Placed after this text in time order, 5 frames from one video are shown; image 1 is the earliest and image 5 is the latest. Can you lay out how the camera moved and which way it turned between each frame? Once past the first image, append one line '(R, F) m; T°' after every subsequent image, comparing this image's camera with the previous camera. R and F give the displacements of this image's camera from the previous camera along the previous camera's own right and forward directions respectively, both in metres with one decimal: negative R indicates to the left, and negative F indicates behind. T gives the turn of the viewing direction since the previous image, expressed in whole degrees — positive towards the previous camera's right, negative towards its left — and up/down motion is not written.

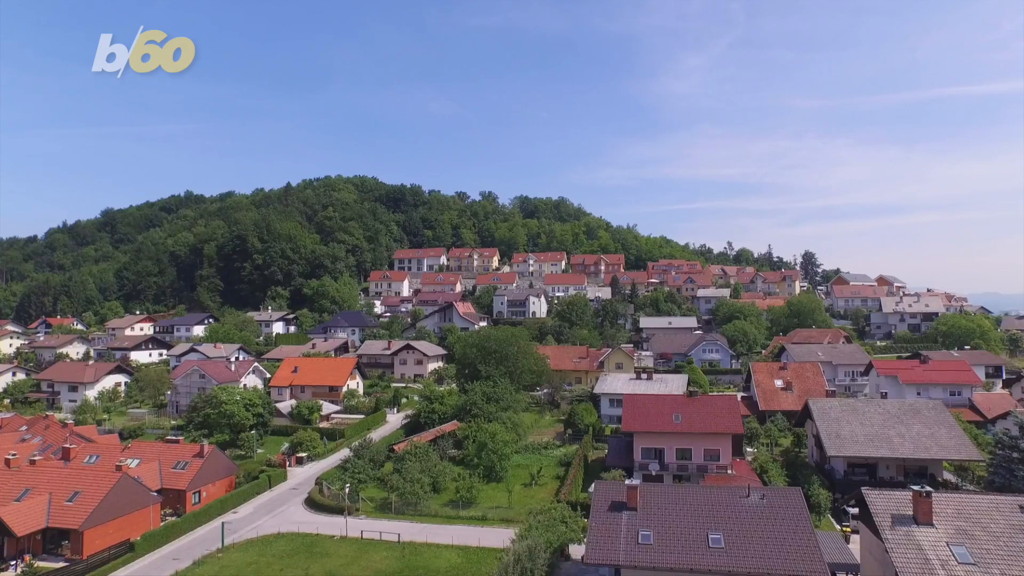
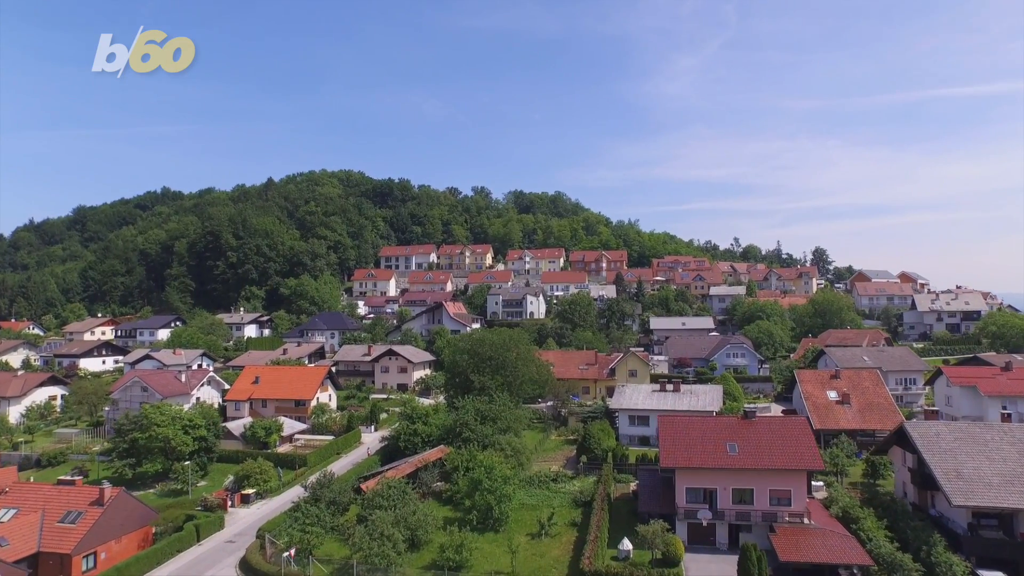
(-0.2, +5.1) m; +1°
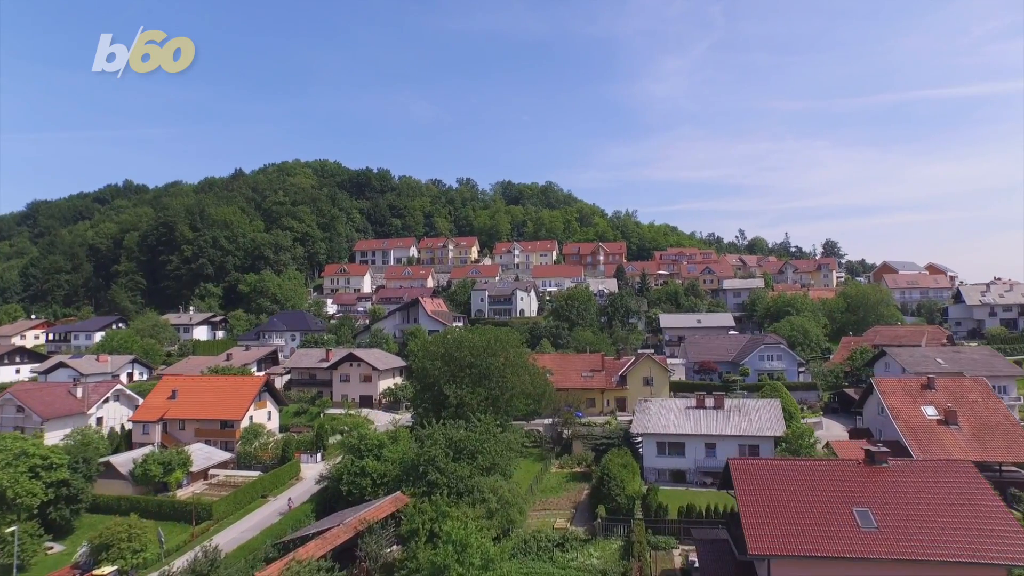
(+0.1, +6.5) m; +1°
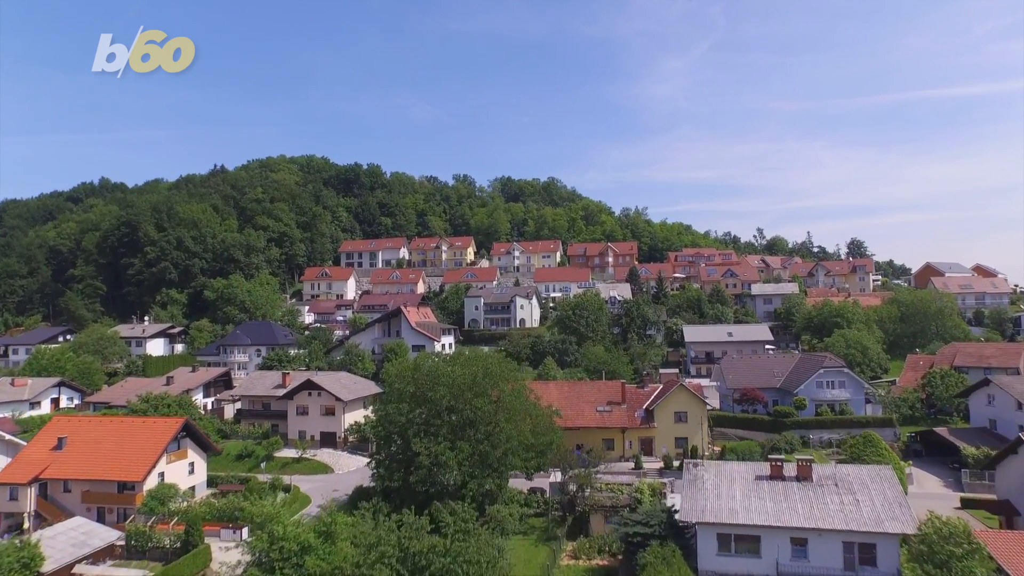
(+0.2, +5.9) m; 0°
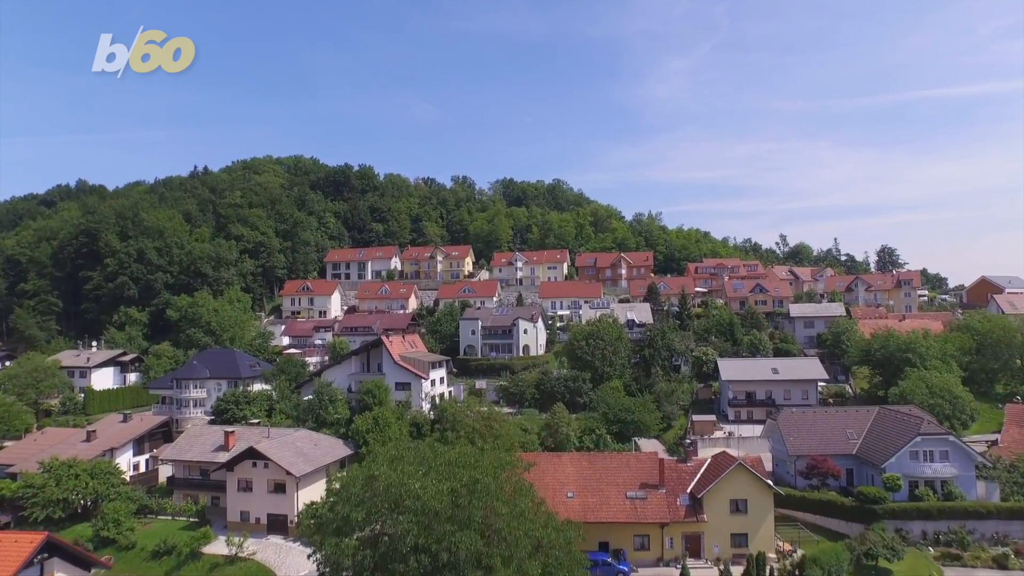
(0.0, +5.6) m; 0°
